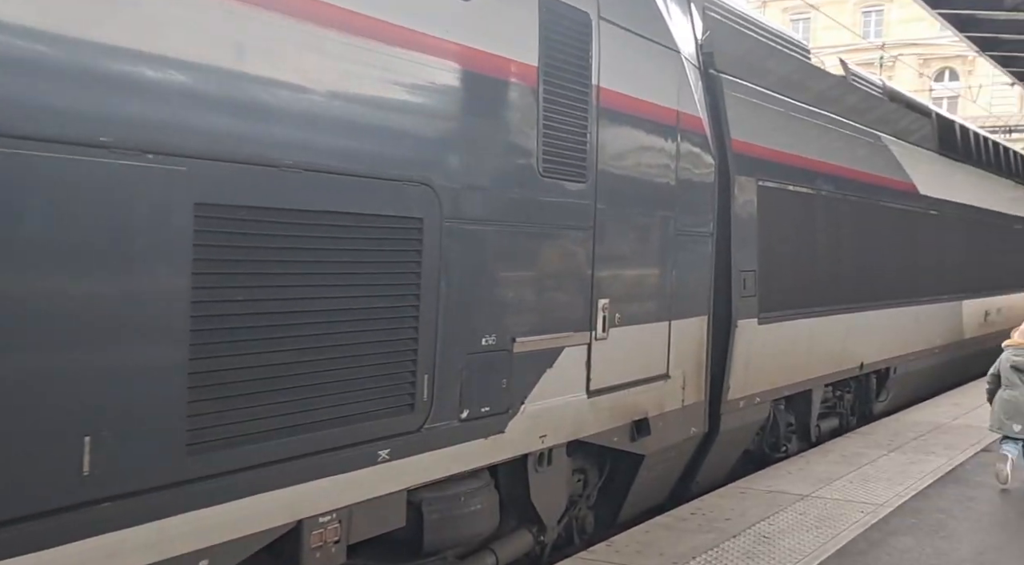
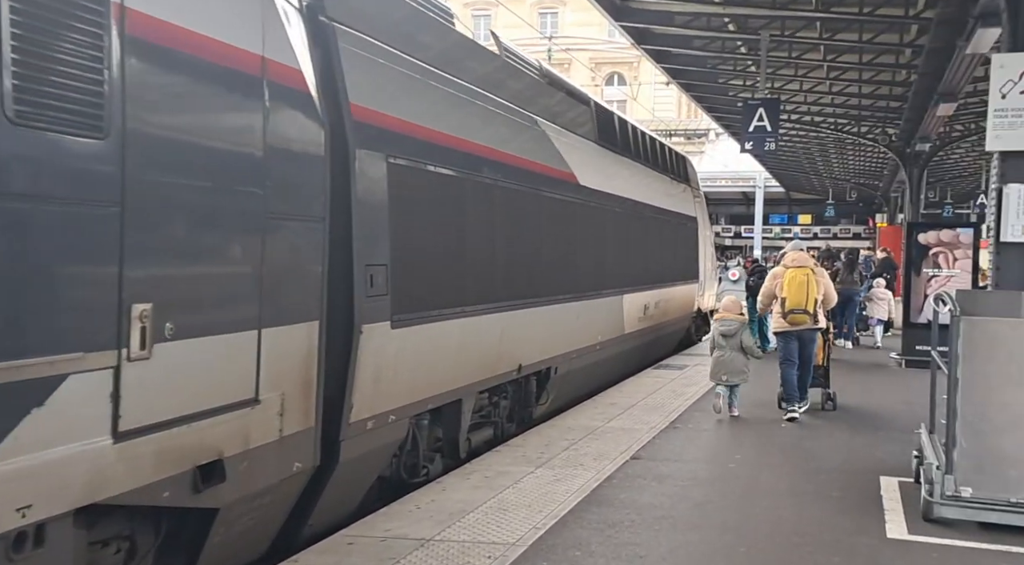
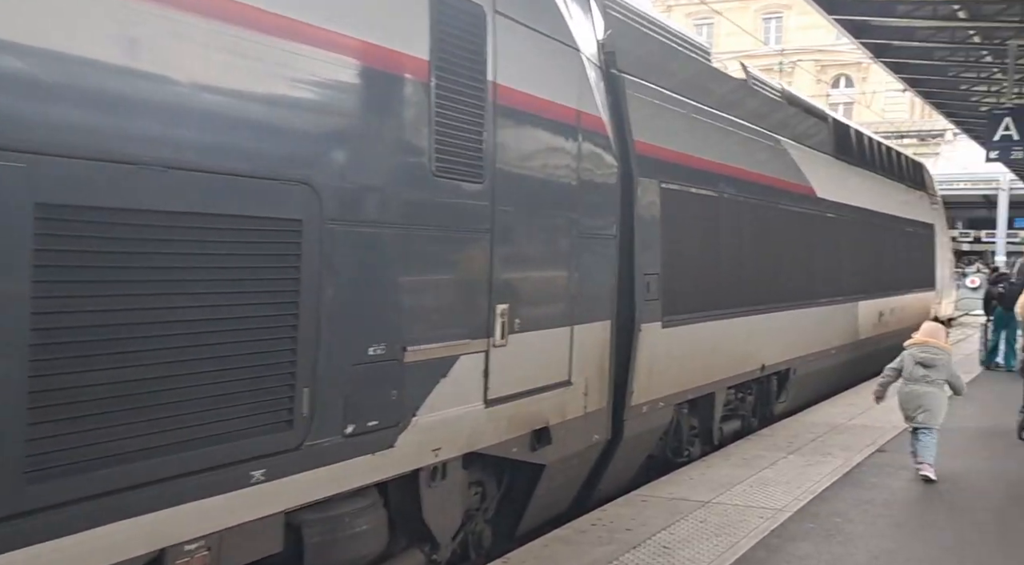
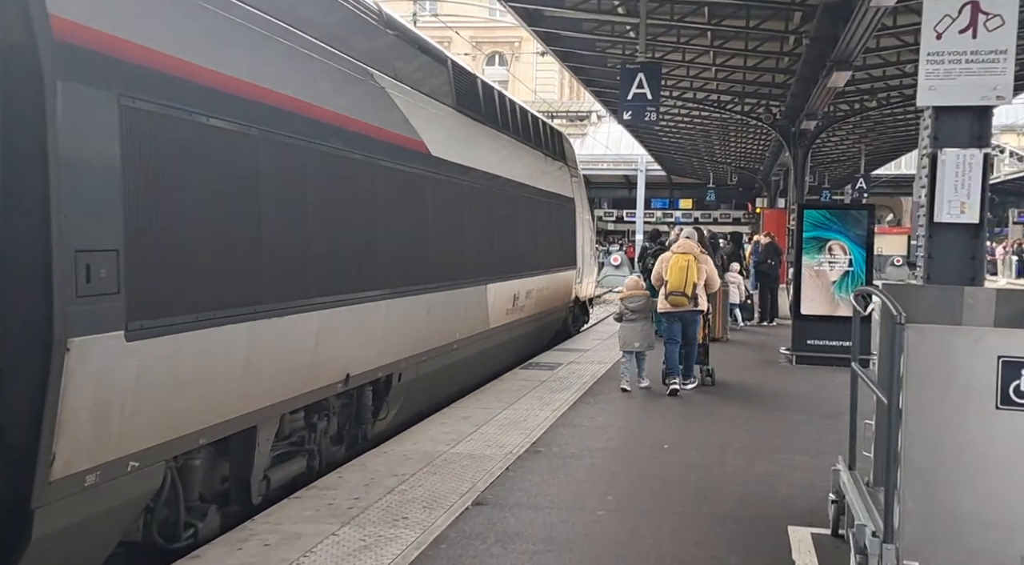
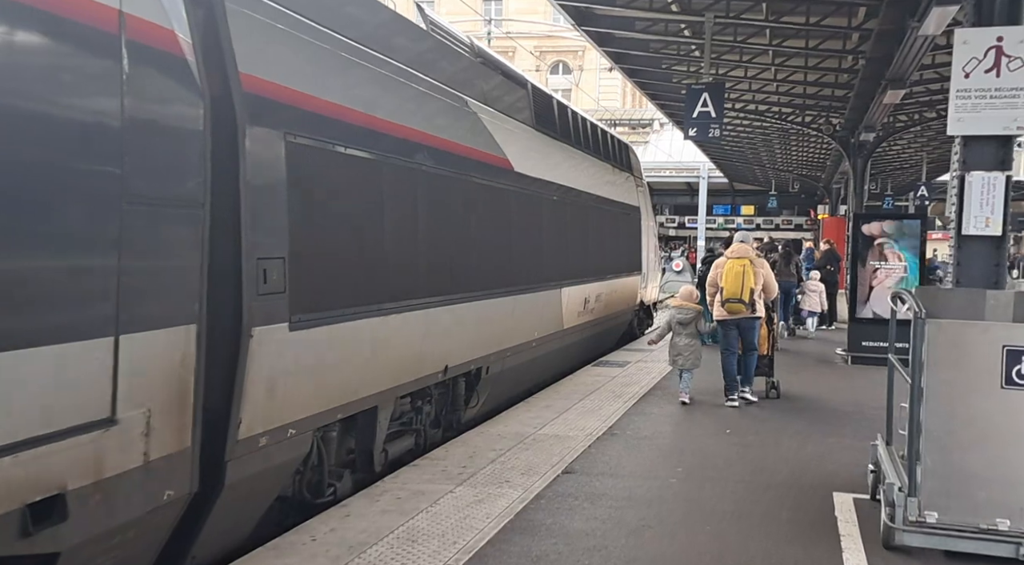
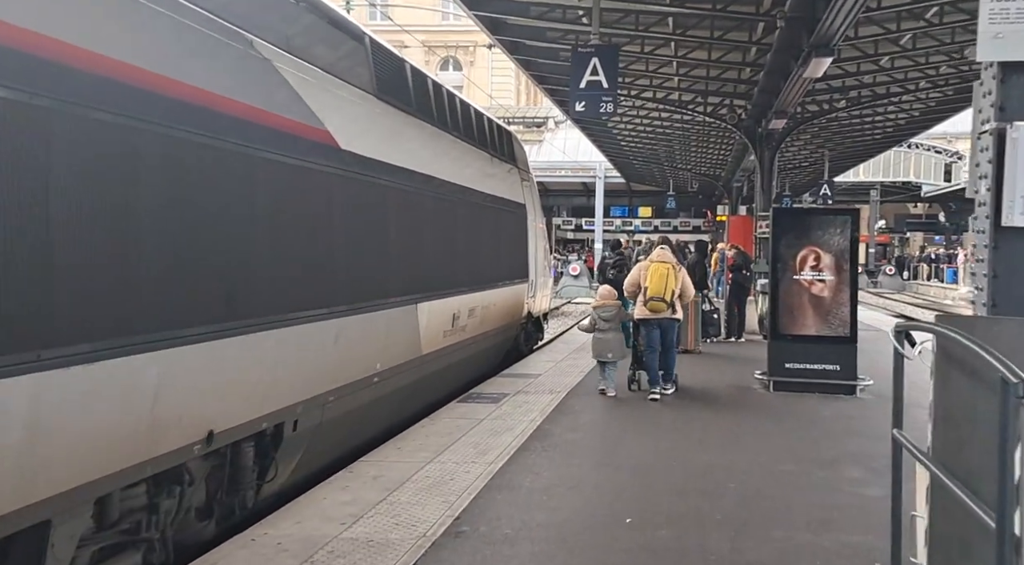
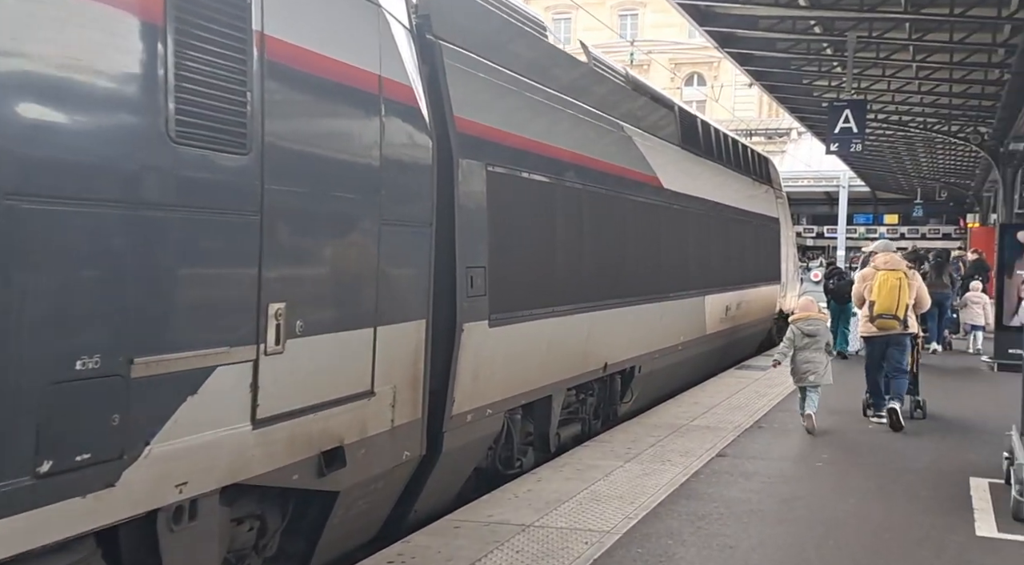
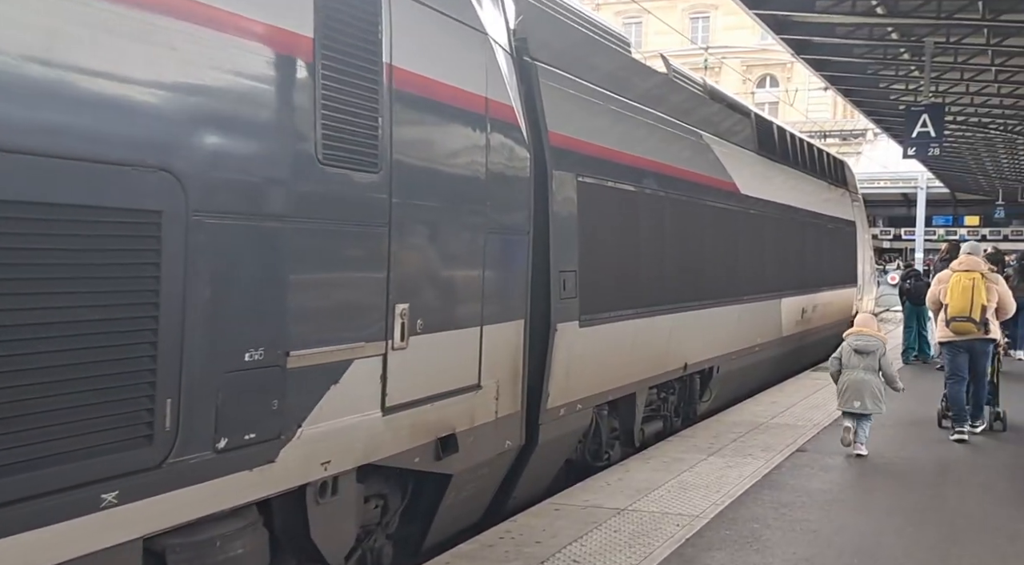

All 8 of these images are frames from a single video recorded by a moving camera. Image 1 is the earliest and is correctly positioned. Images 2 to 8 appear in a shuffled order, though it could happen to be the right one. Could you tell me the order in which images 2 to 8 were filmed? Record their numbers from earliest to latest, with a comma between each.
3, 8, 7, 2, 5, 4, 6
